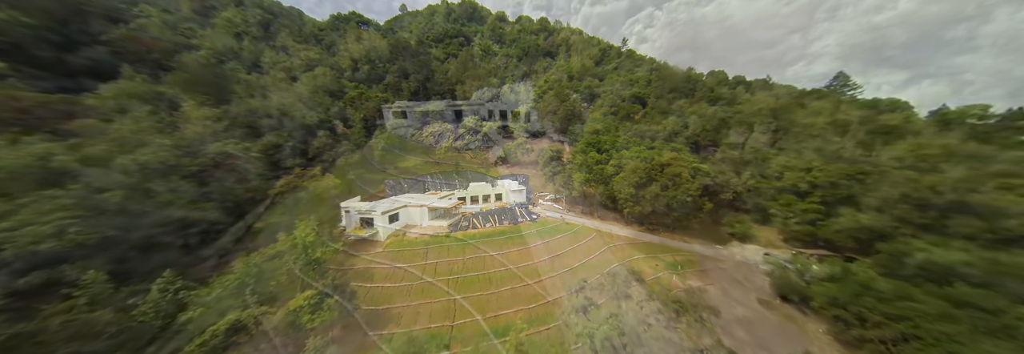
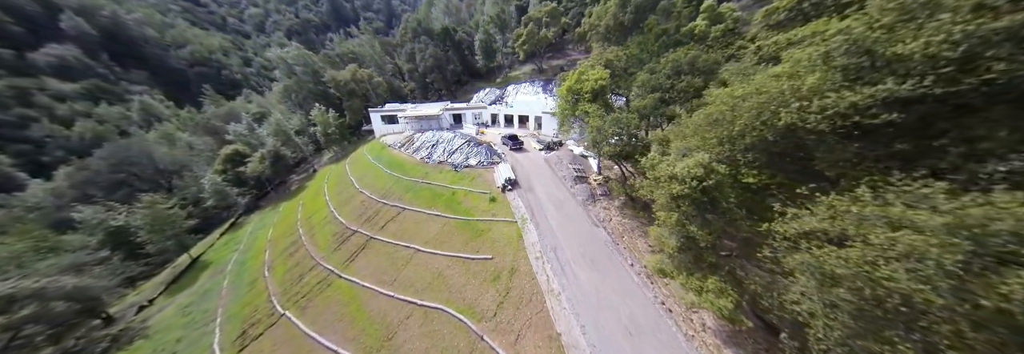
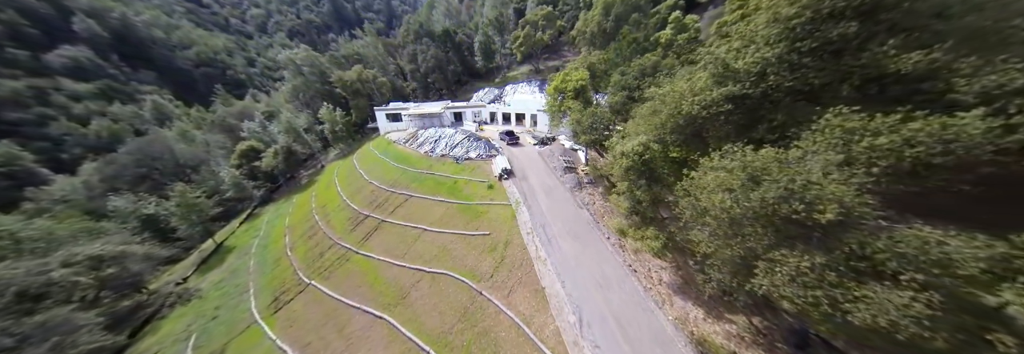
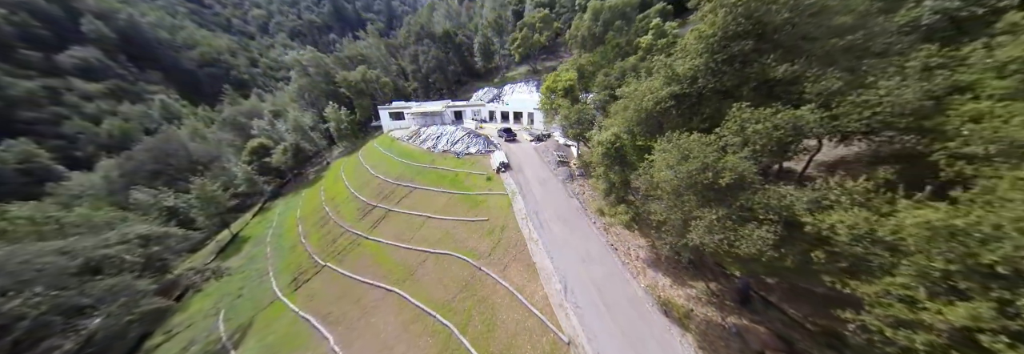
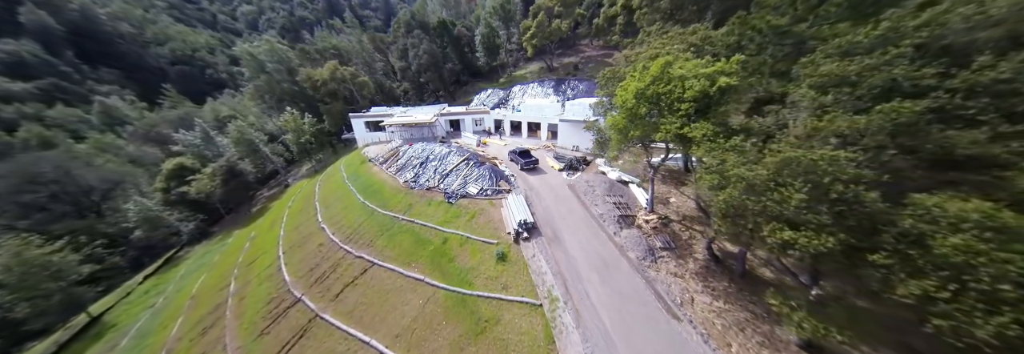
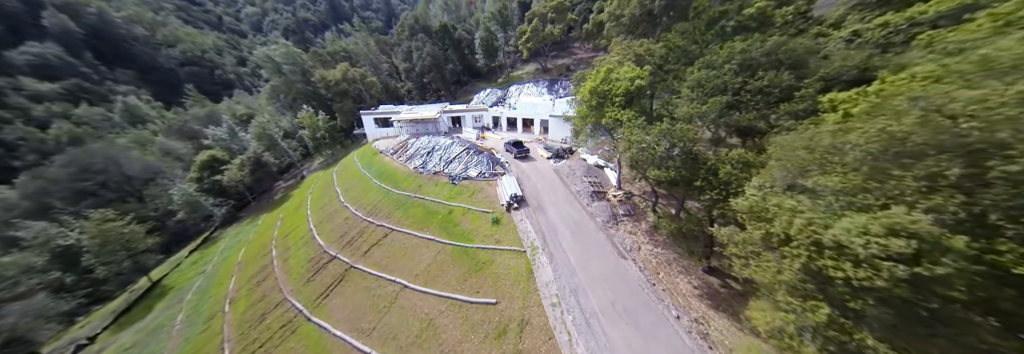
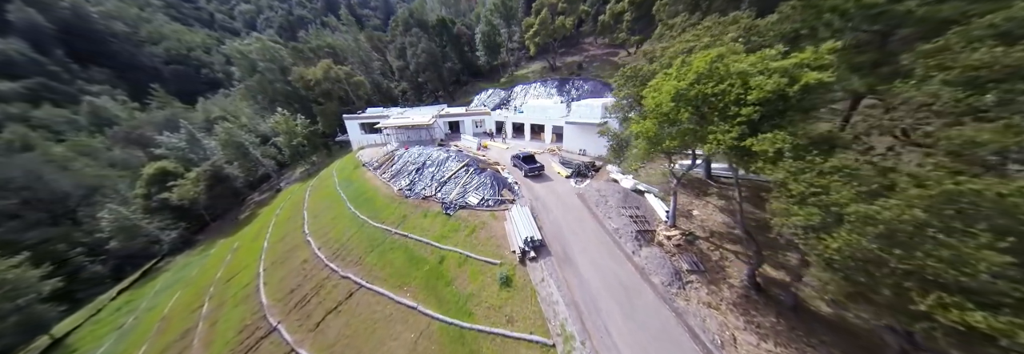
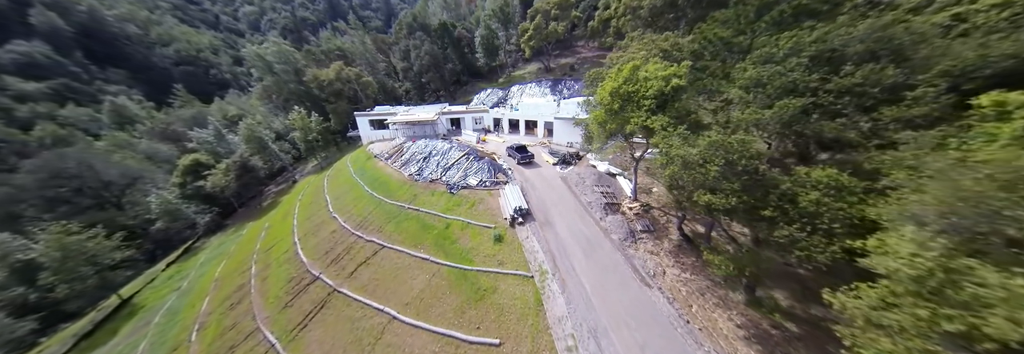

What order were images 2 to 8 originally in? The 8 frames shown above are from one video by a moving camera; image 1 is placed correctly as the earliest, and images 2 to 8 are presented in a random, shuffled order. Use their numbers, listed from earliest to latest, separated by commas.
4, 3, 2, 6, 8, 5, 7
